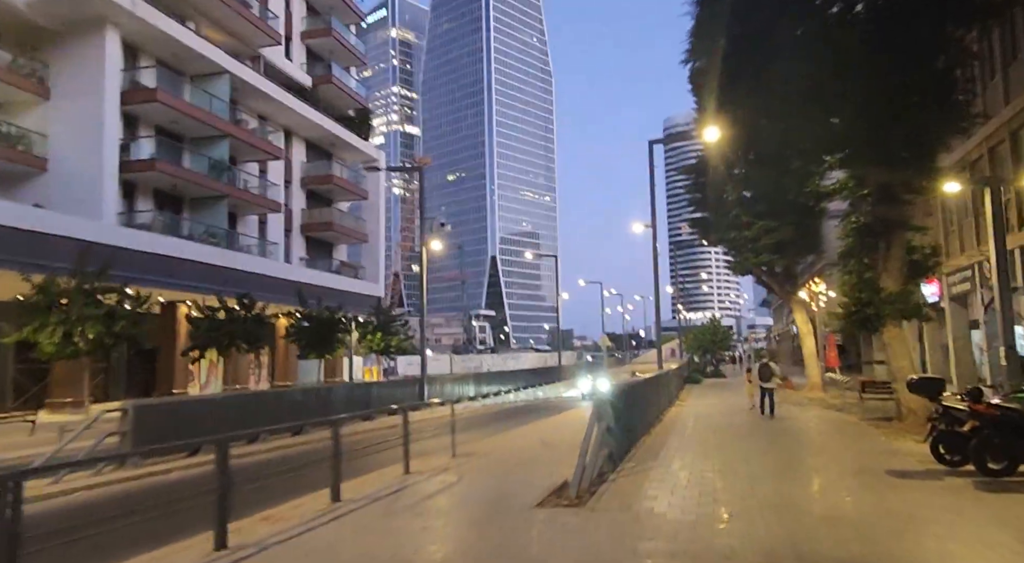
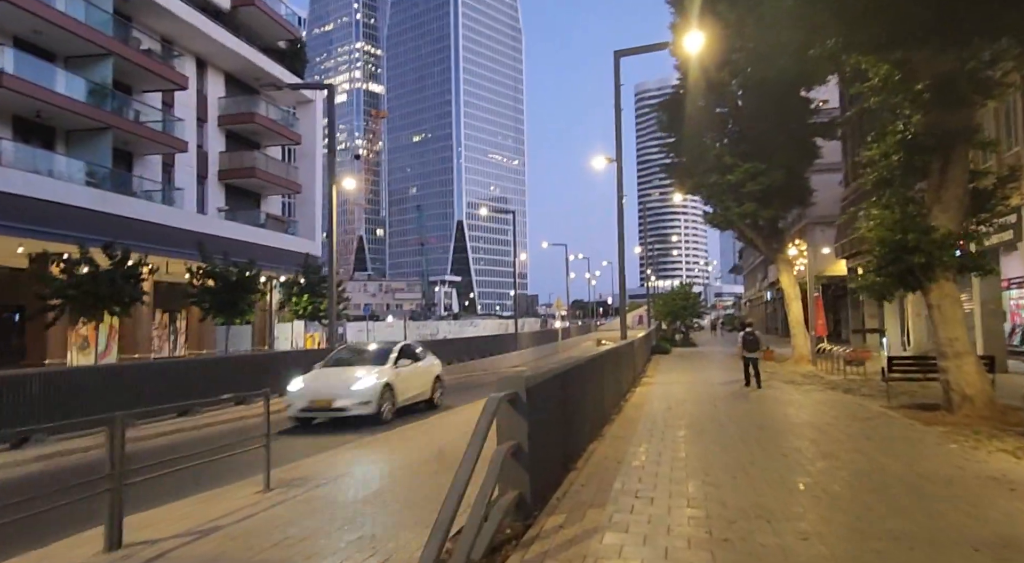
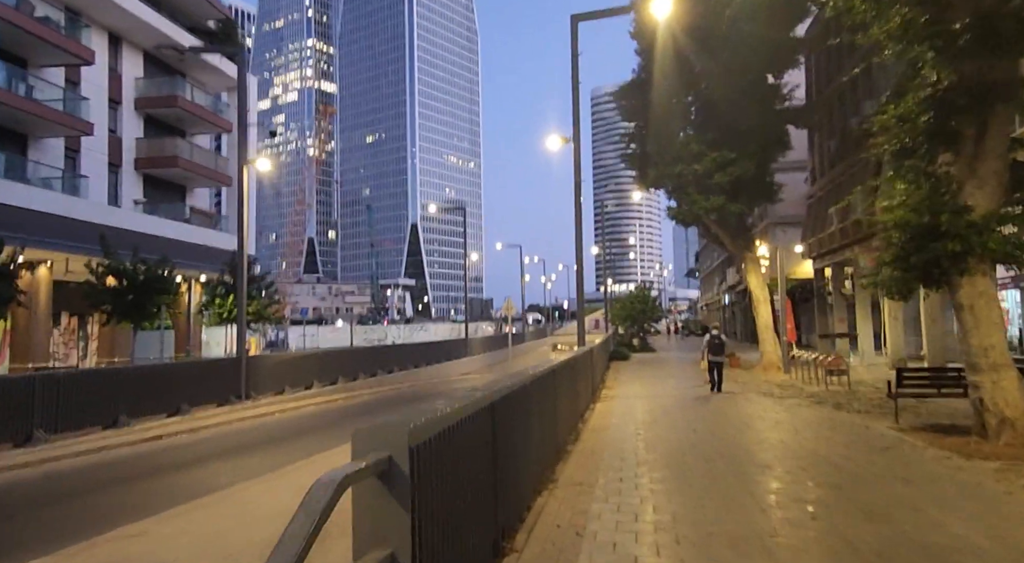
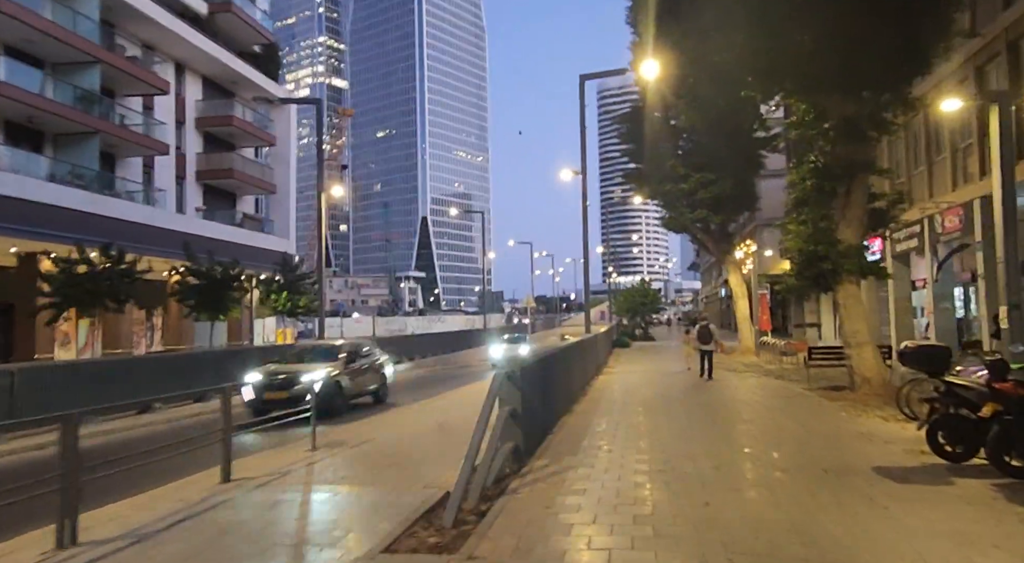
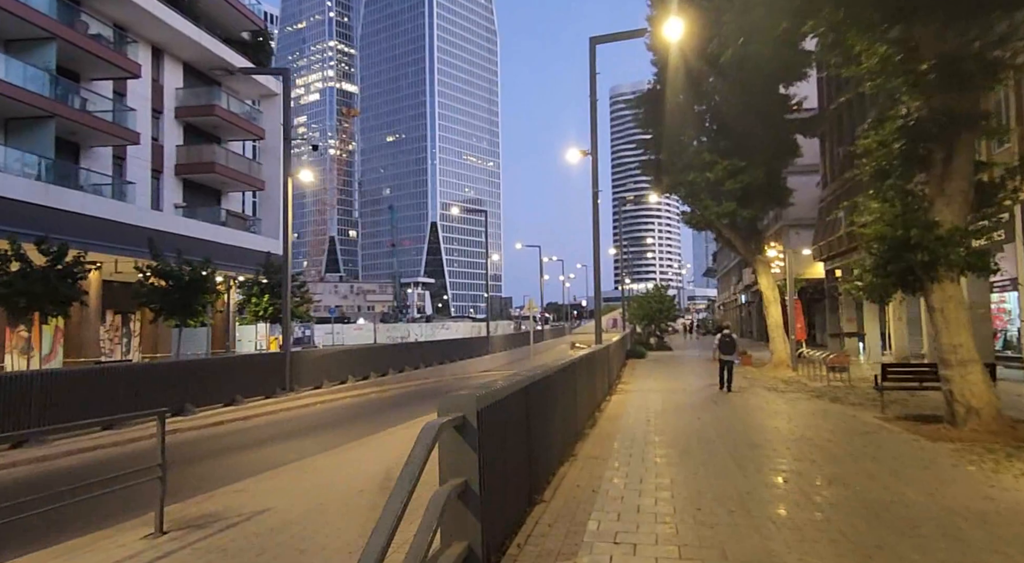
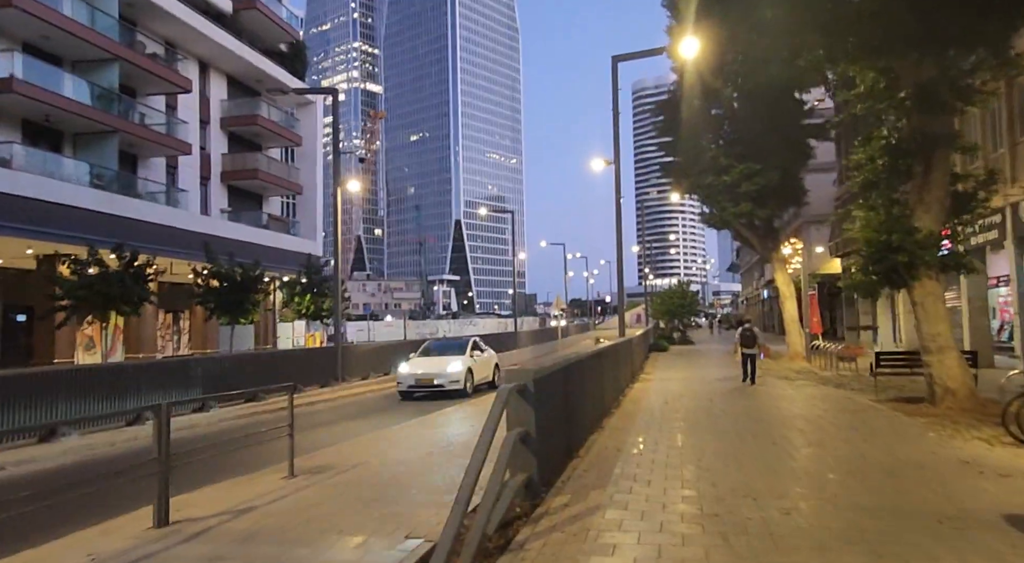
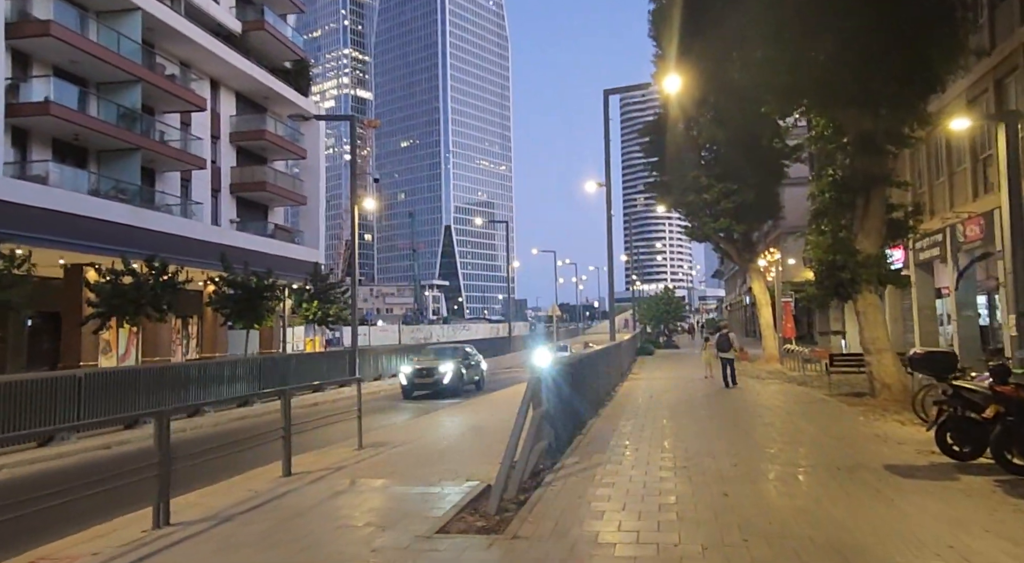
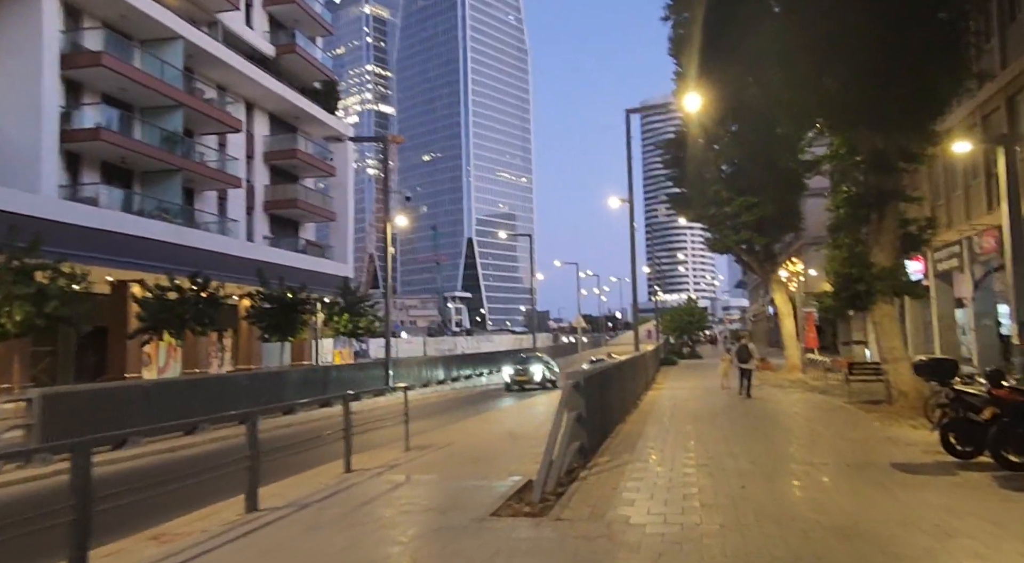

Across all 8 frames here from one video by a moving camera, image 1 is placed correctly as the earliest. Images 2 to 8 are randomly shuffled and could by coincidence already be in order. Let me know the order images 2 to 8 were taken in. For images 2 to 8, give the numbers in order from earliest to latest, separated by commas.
8, 7, 4, 6, 2, 5, 3
